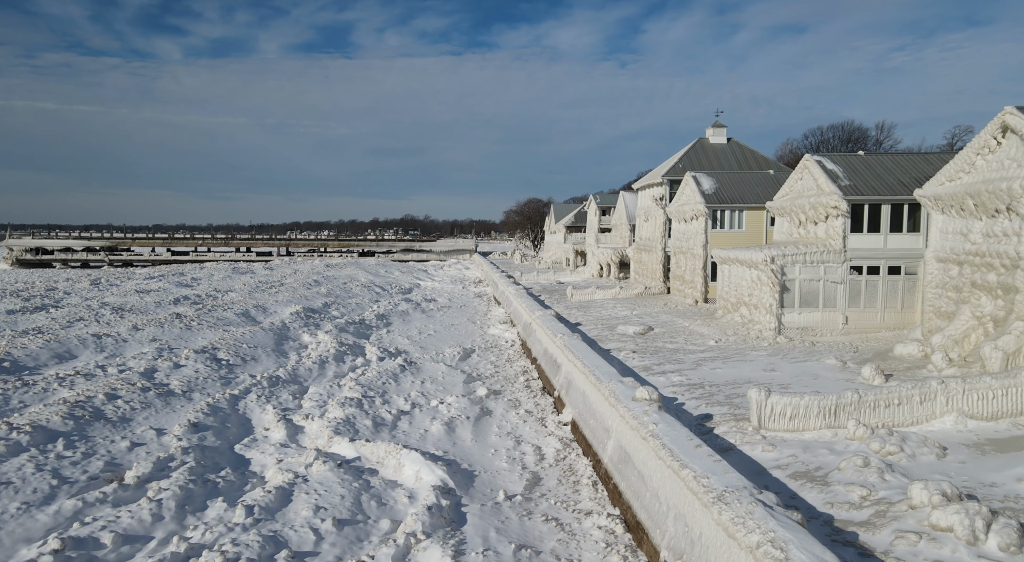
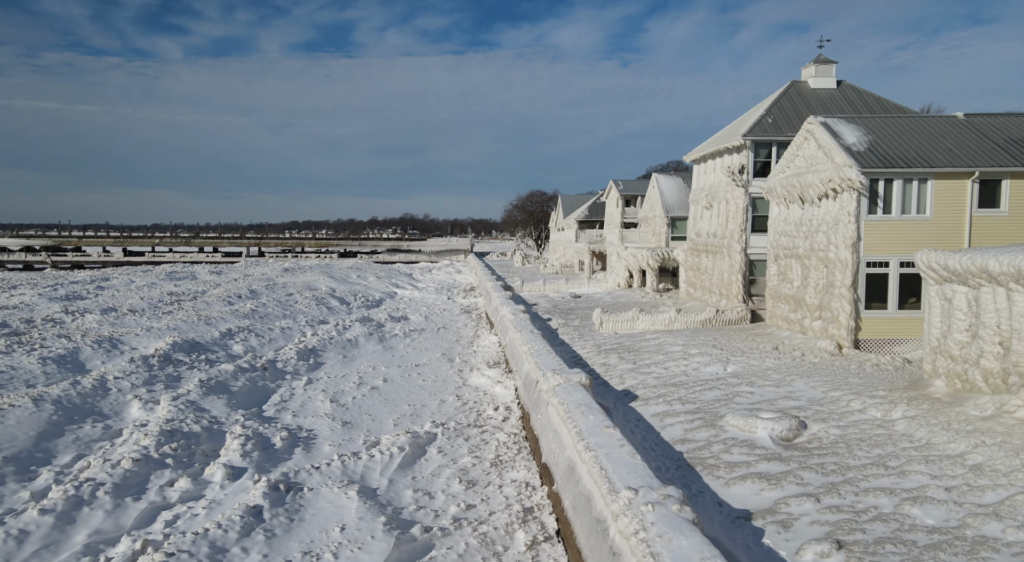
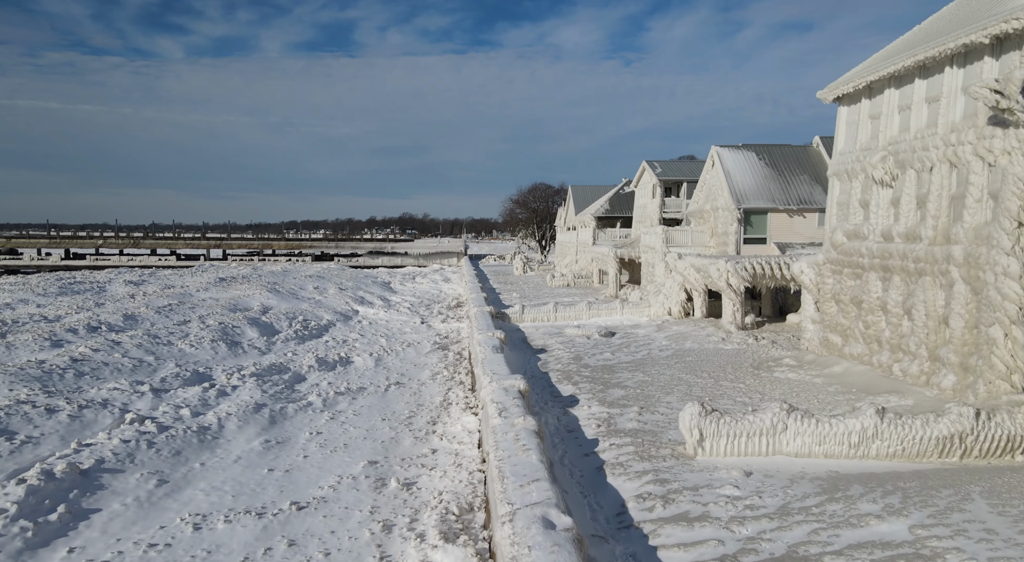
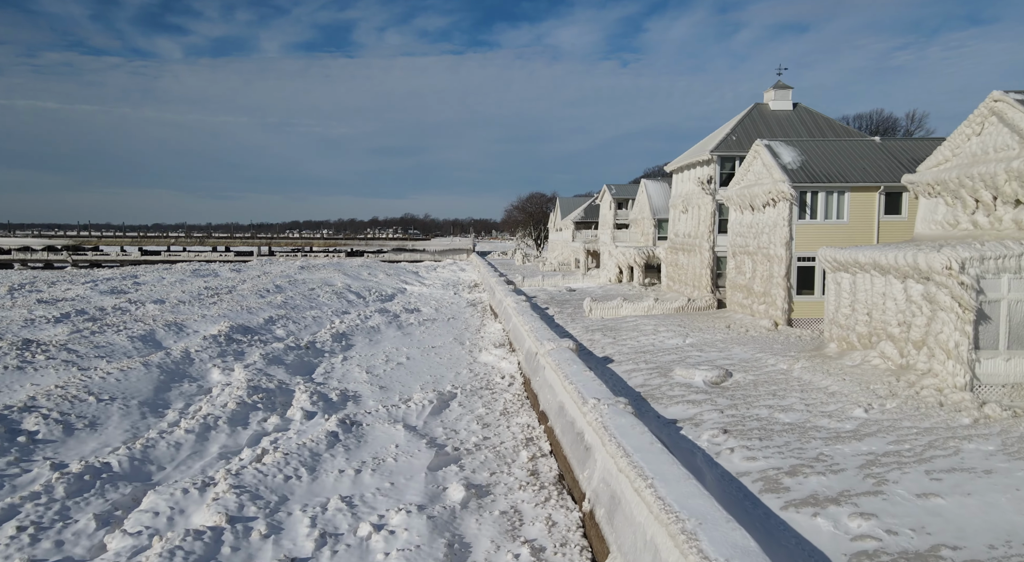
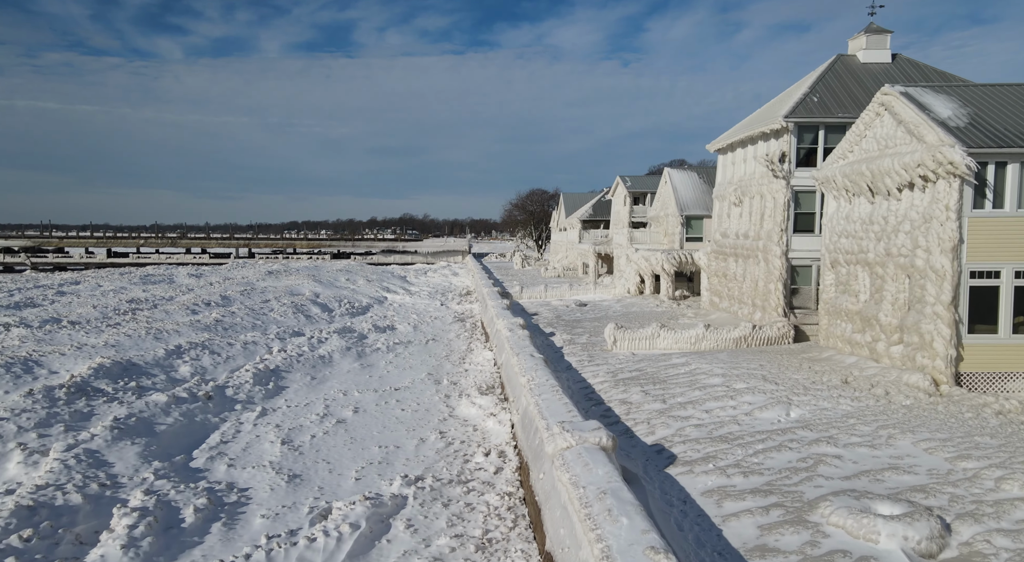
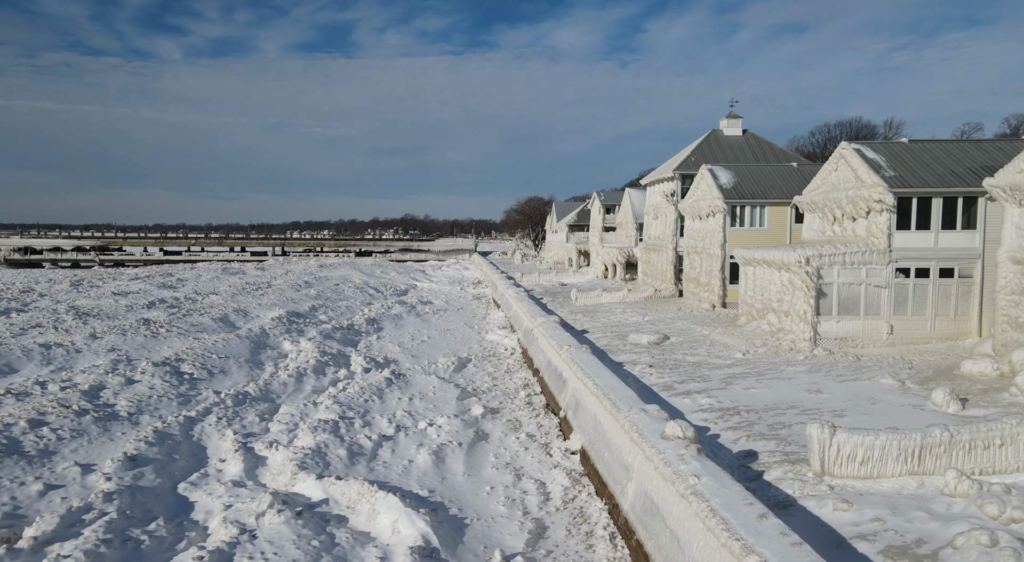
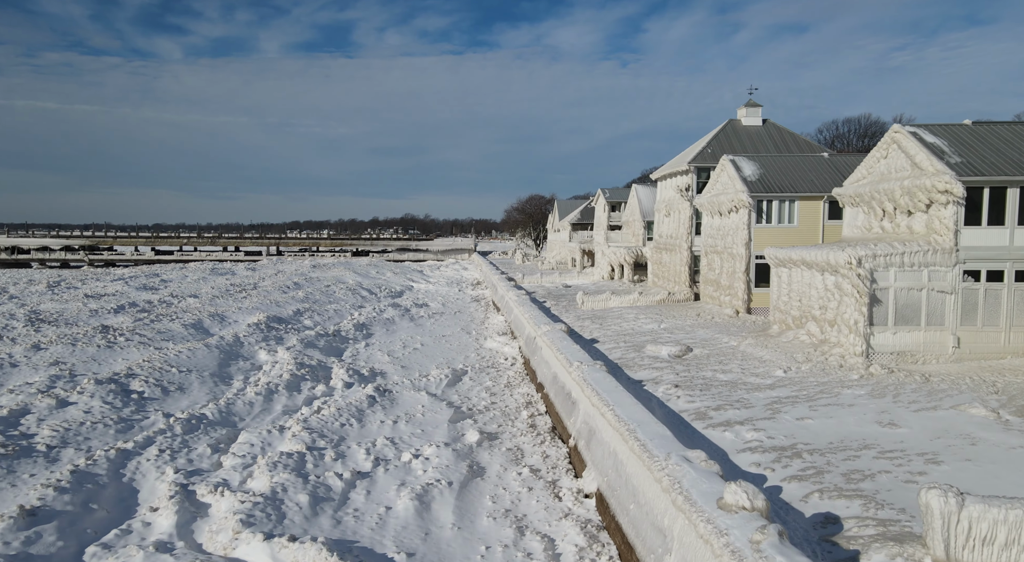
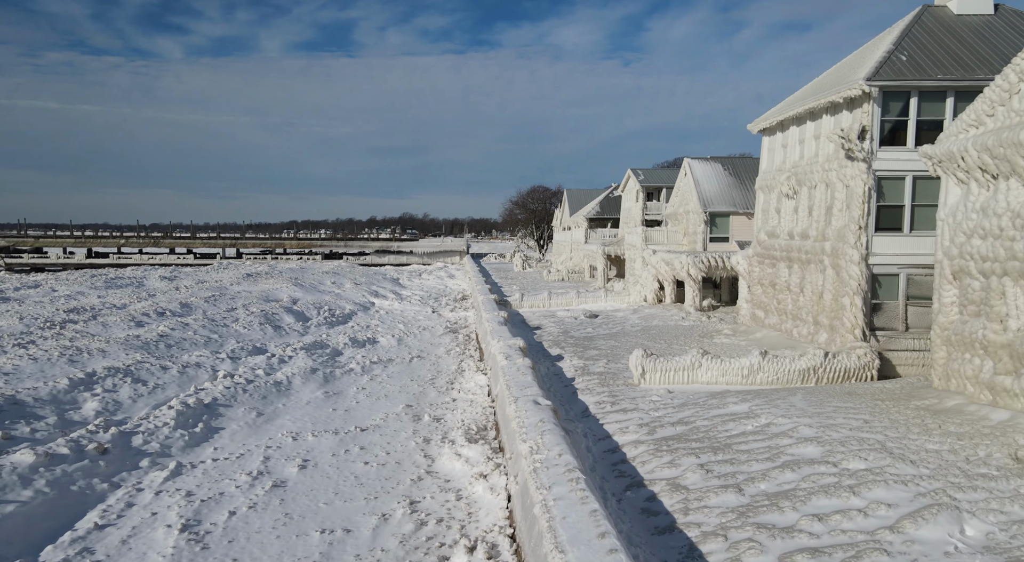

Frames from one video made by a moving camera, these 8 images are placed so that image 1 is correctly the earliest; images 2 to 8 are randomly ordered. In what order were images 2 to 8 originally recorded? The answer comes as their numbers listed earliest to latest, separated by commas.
6, 7, 4, 2, 5, 8, 3
